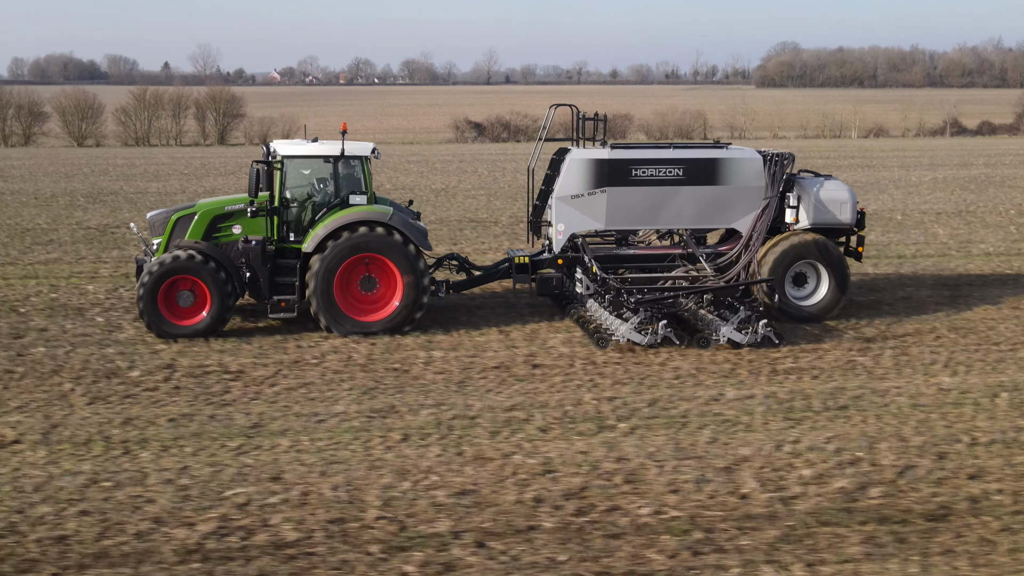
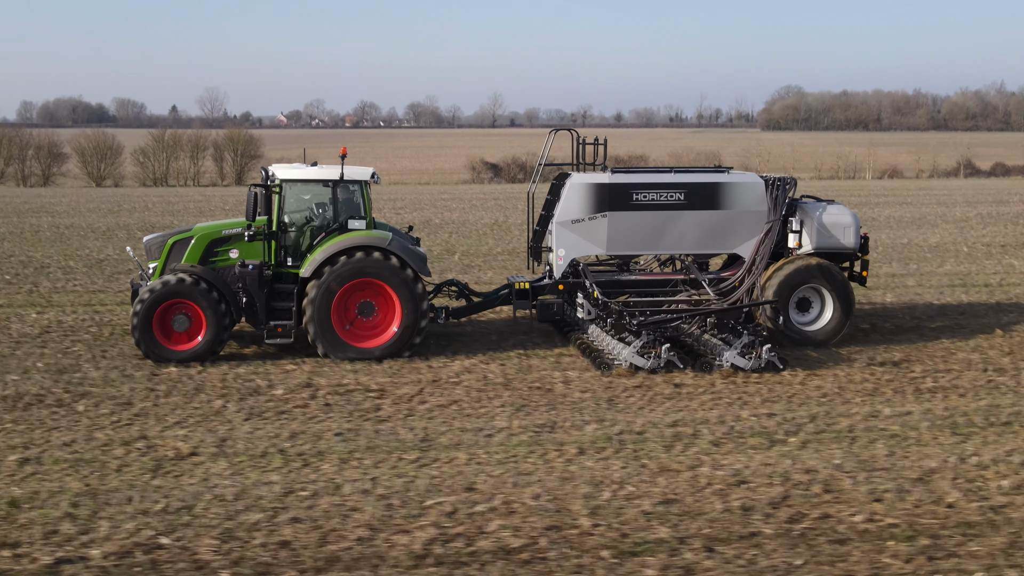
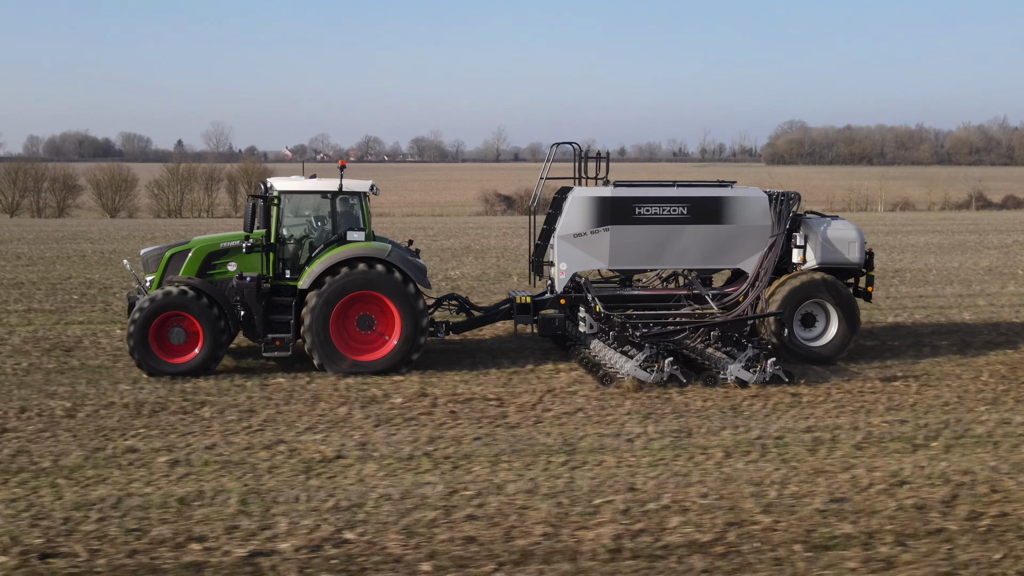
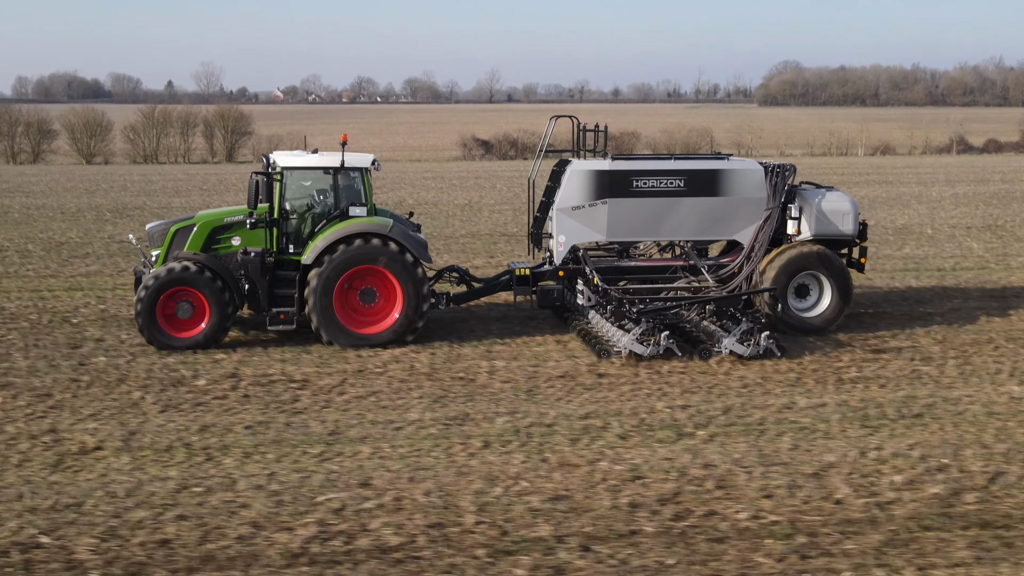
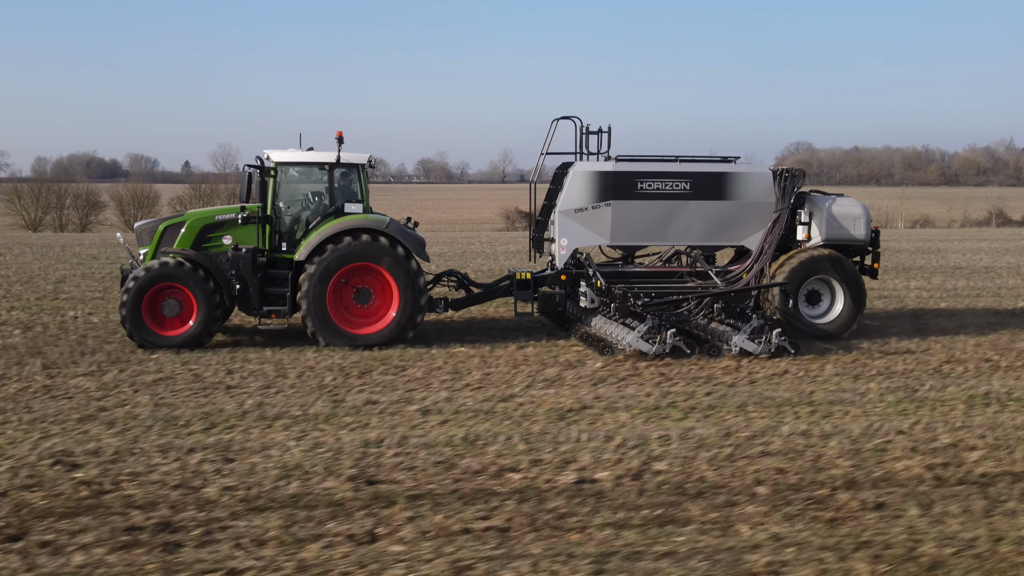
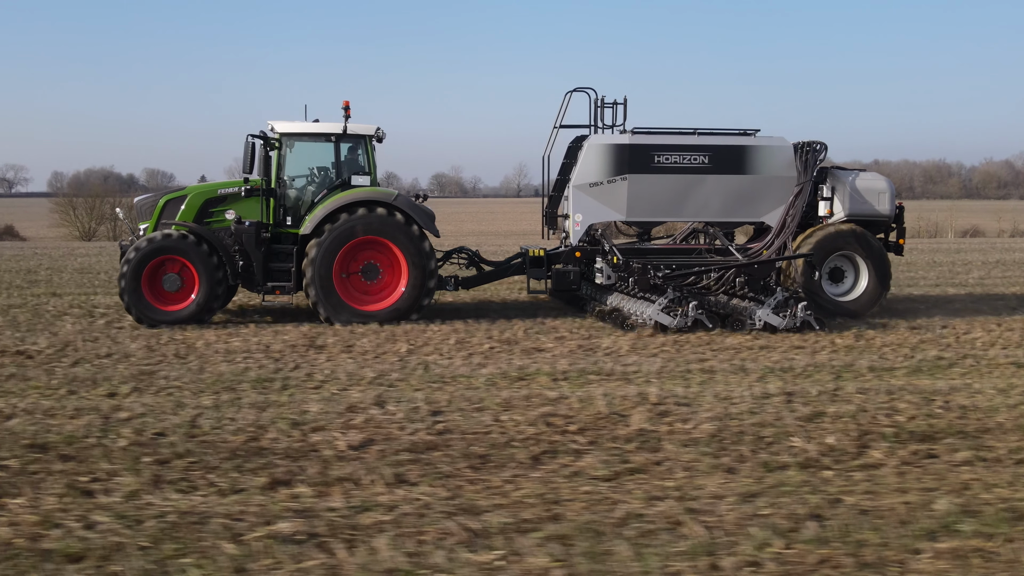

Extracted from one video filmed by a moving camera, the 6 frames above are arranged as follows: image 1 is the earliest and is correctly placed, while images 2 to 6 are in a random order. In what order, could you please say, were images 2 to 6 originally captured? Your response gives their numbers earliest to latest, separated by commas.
4, 2, 3, 5, 6
